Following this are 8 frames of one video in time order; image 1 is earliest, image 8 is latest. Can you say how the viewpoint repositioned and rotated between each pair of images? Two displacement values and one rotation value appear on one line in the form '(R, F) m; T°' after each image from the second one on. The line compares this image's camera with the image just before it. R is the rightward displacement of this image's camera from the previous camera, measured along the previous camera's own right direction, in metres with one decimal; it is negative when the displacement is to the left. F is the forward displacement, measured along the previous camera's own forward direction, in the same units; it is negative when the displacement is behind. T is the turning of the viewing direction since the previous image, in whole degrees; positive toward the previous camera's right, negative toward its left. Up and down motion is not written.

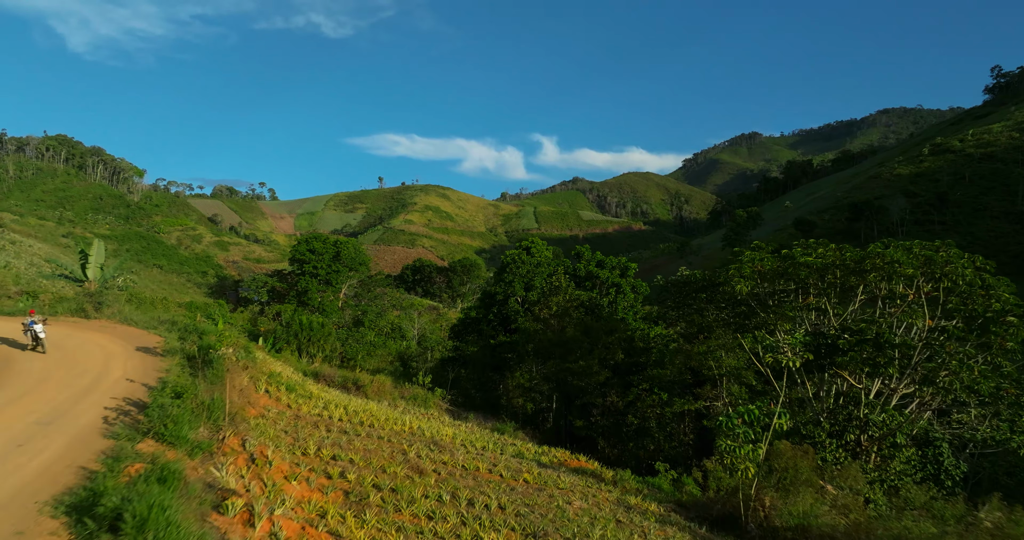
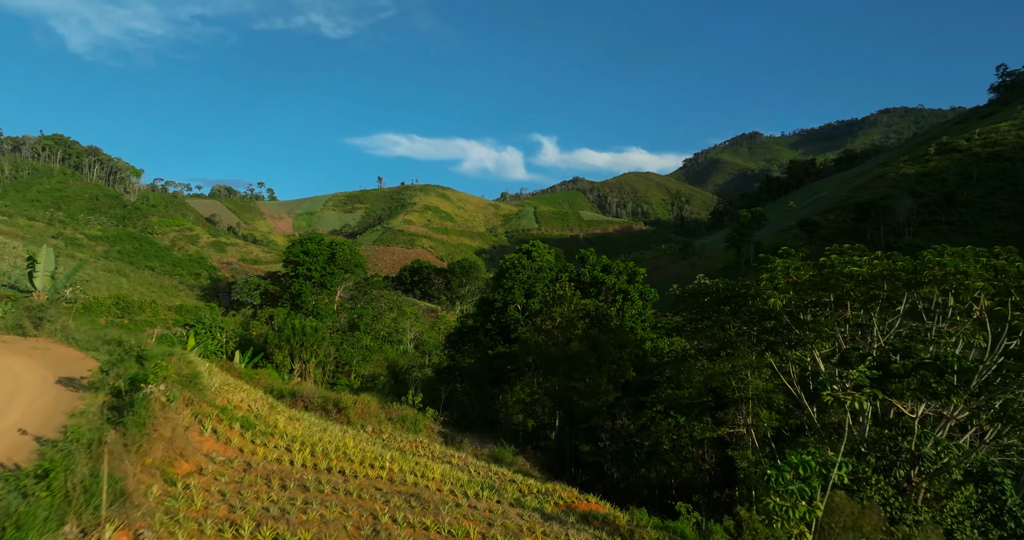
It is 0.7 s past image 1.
(0.0, +0.9) m; 0°
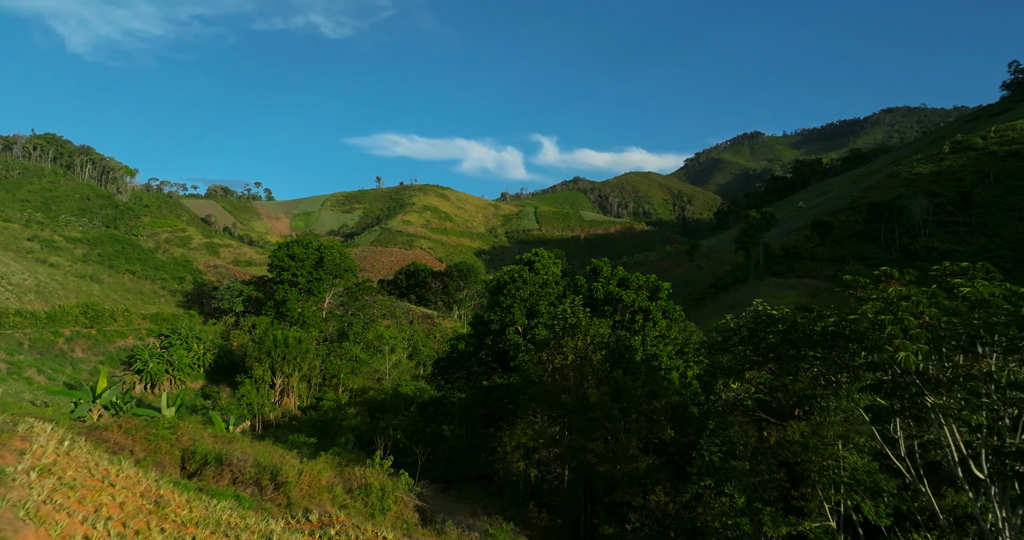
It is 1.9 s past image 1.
(0.0, +2.1) m; 0°
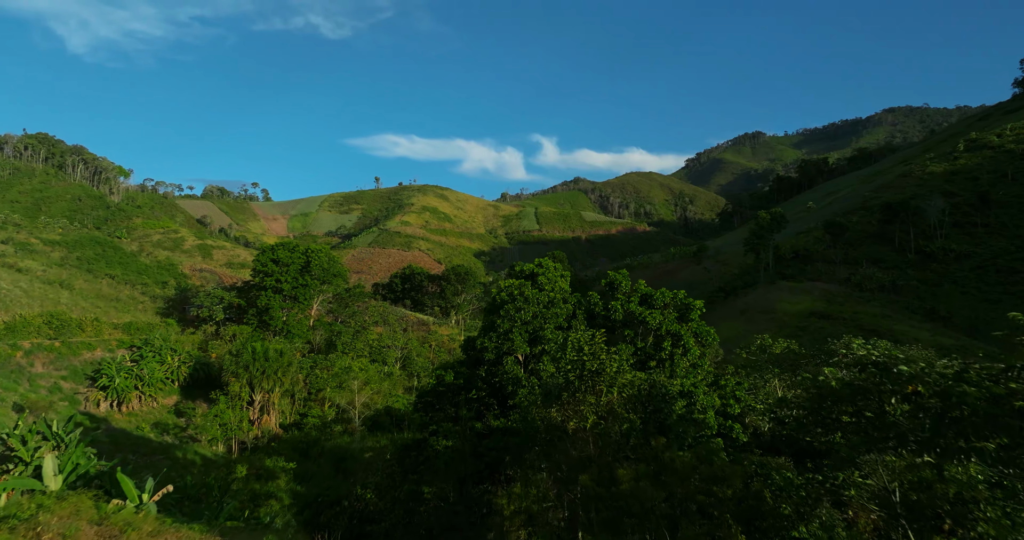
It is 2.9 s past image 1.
(0.0, +2.1) m; 0°
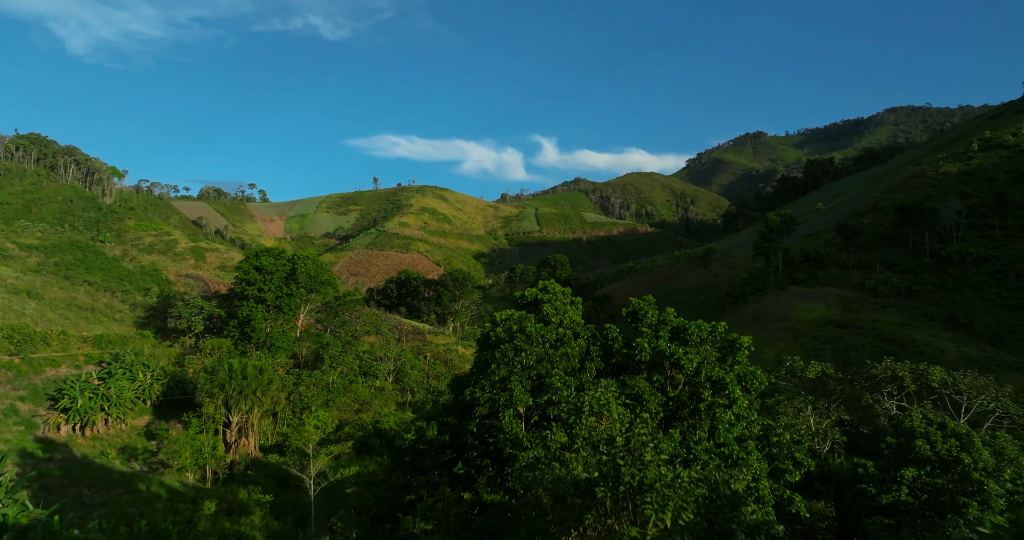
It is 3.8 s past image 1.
(0.0, +1.9) m; 0°
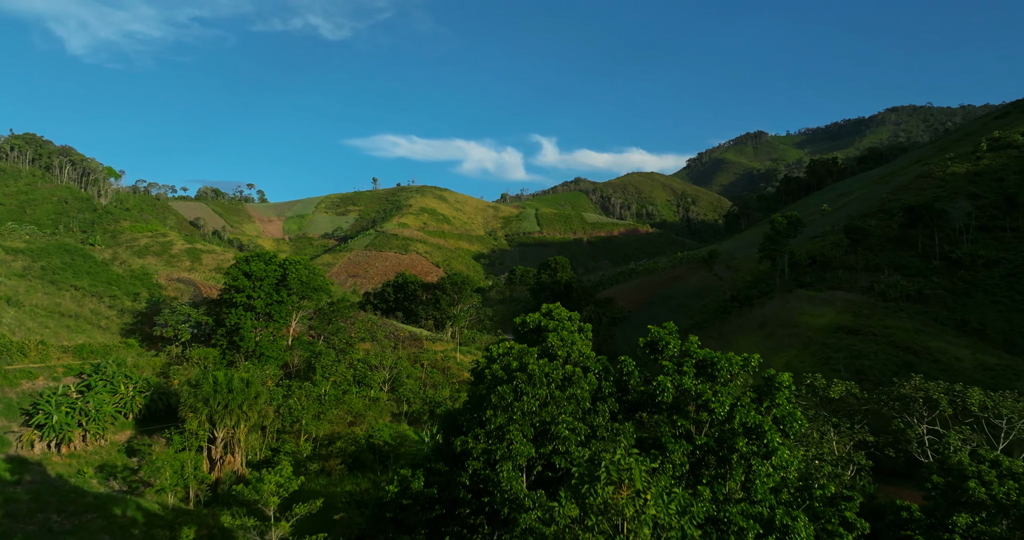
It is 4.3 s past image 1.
(0.0, +1.1) m; 0°
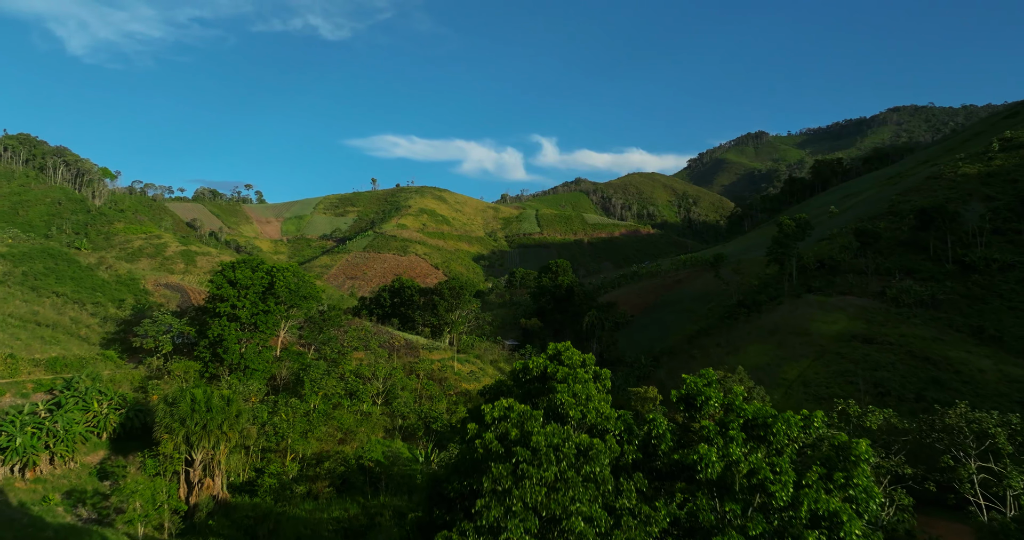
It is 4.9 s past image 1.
(0.0, +1.4) m; 0°
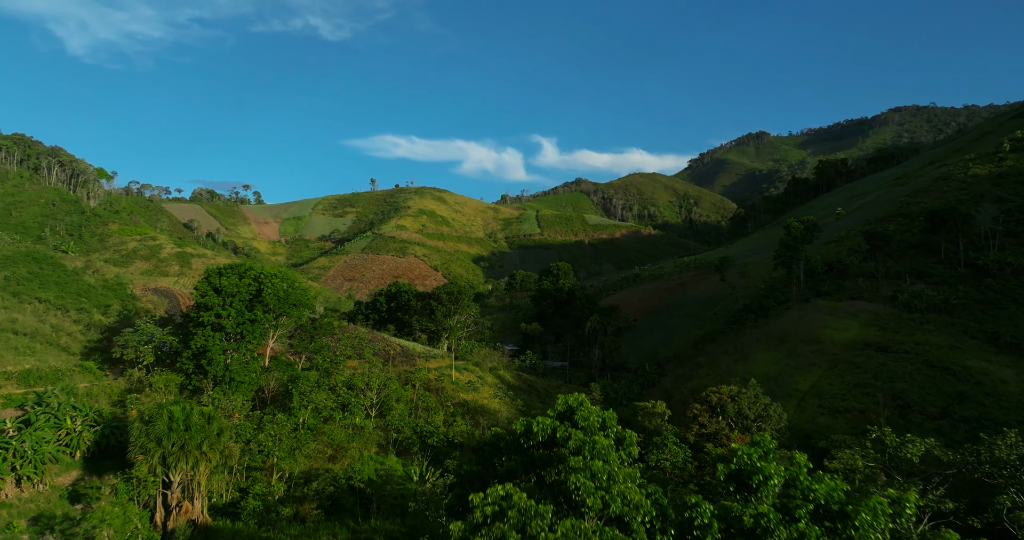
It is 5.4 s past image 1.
(0.0, +1.2) m; 0°
